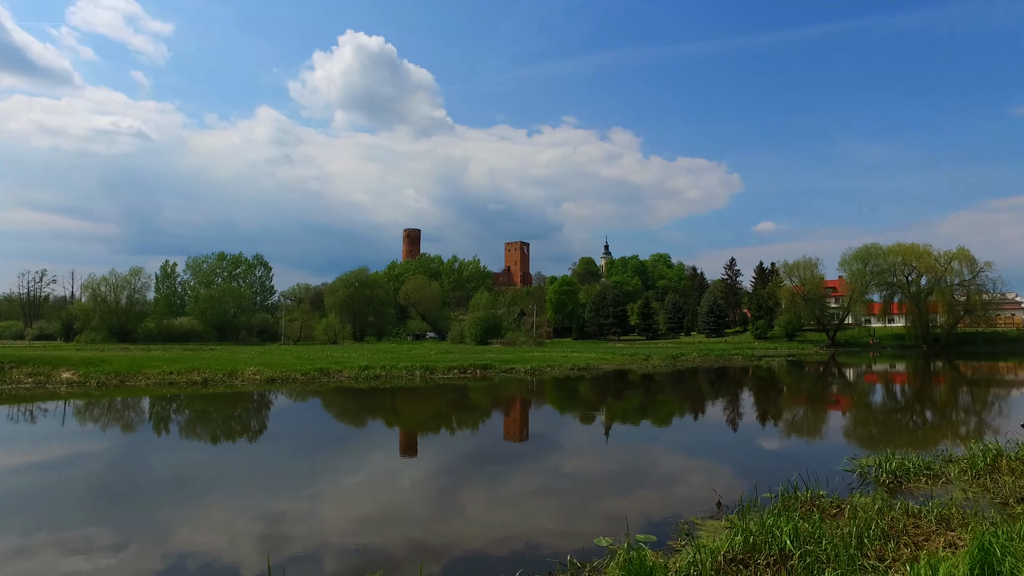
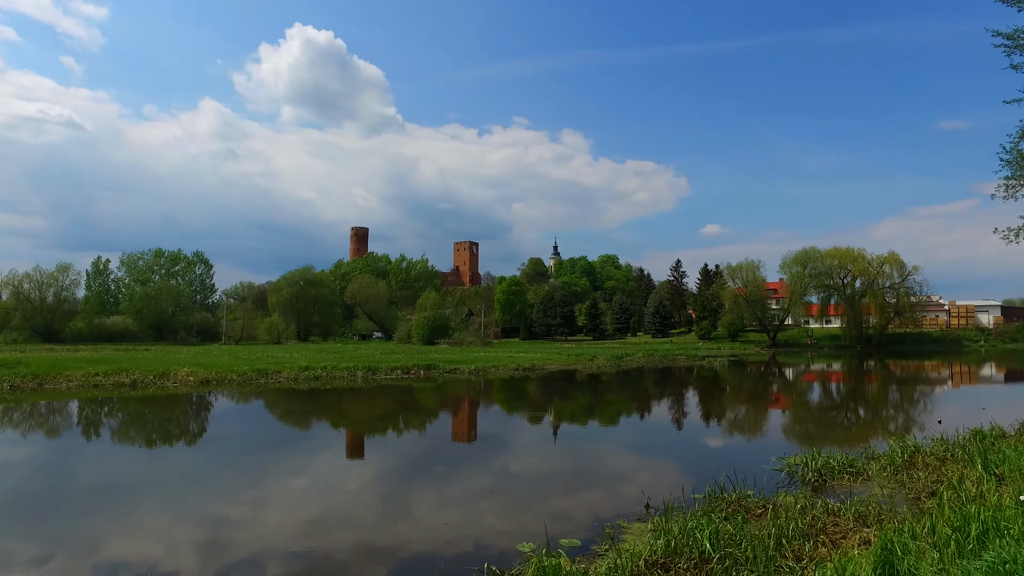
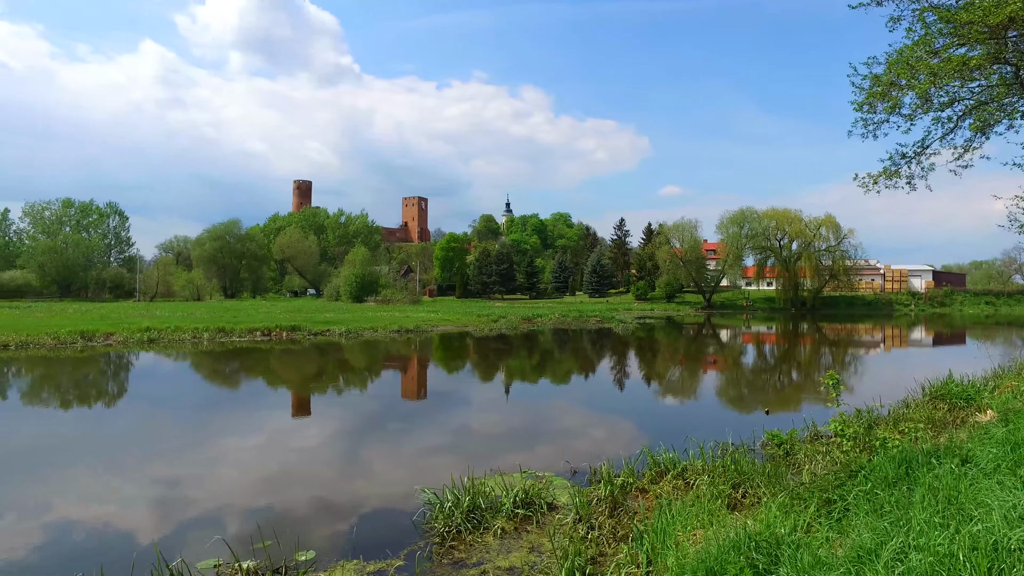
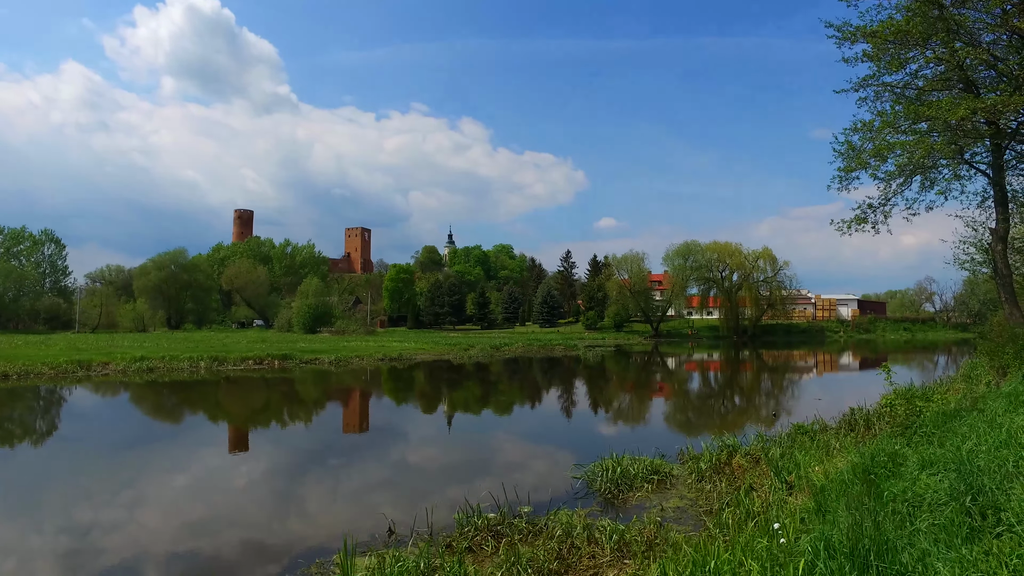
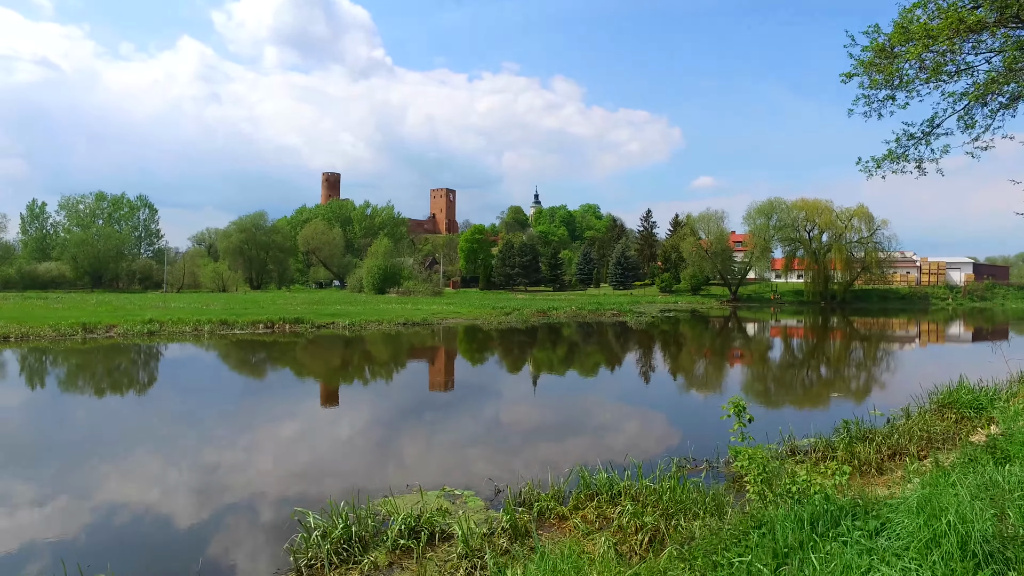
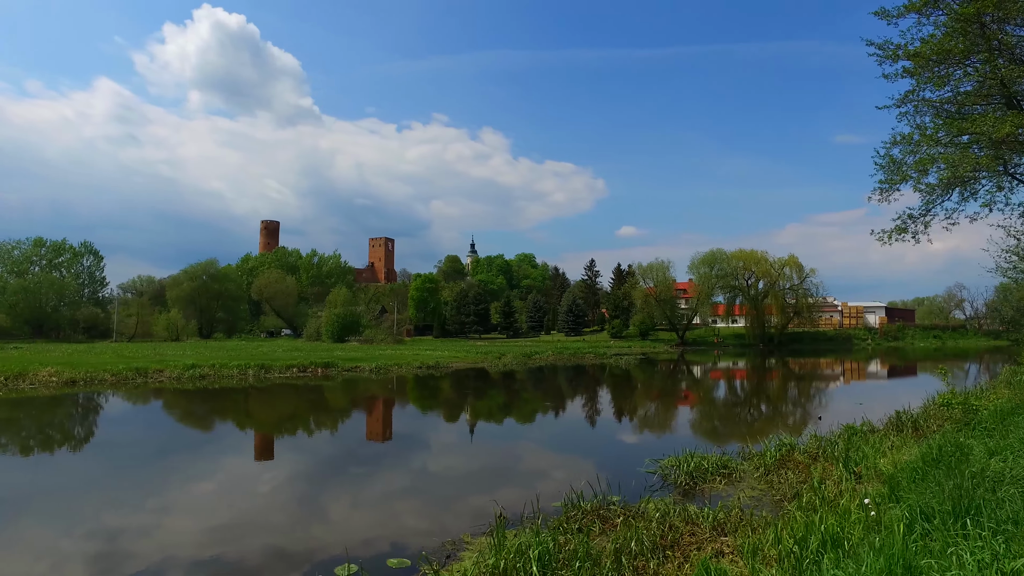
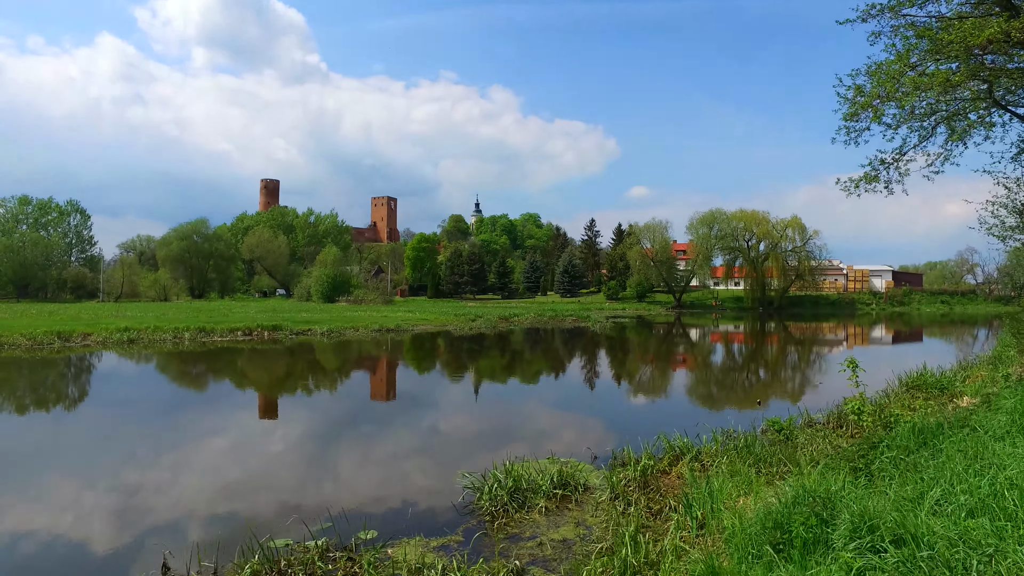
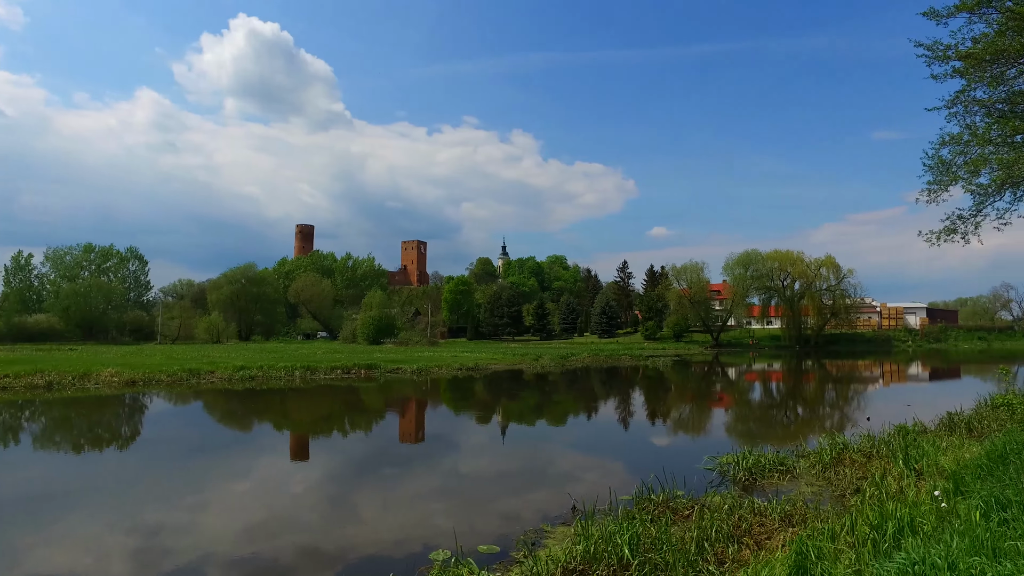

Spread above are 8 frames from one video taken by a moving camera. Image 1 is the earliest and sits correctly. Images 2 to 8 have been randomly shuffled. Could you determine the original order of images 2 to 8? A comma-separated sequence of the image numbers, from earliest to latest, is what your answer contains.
2, 8, 6, 4, 7, 3, 5
